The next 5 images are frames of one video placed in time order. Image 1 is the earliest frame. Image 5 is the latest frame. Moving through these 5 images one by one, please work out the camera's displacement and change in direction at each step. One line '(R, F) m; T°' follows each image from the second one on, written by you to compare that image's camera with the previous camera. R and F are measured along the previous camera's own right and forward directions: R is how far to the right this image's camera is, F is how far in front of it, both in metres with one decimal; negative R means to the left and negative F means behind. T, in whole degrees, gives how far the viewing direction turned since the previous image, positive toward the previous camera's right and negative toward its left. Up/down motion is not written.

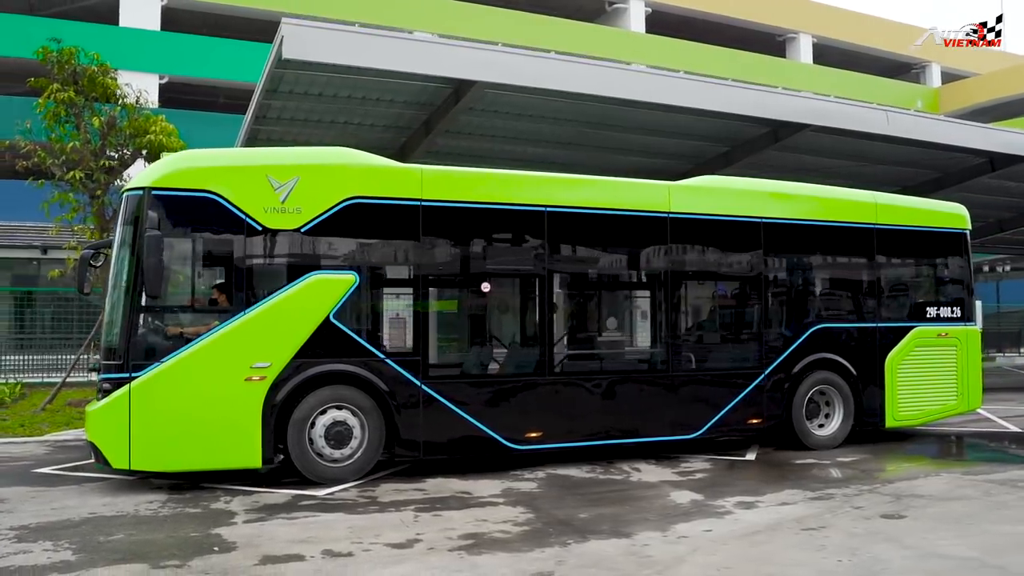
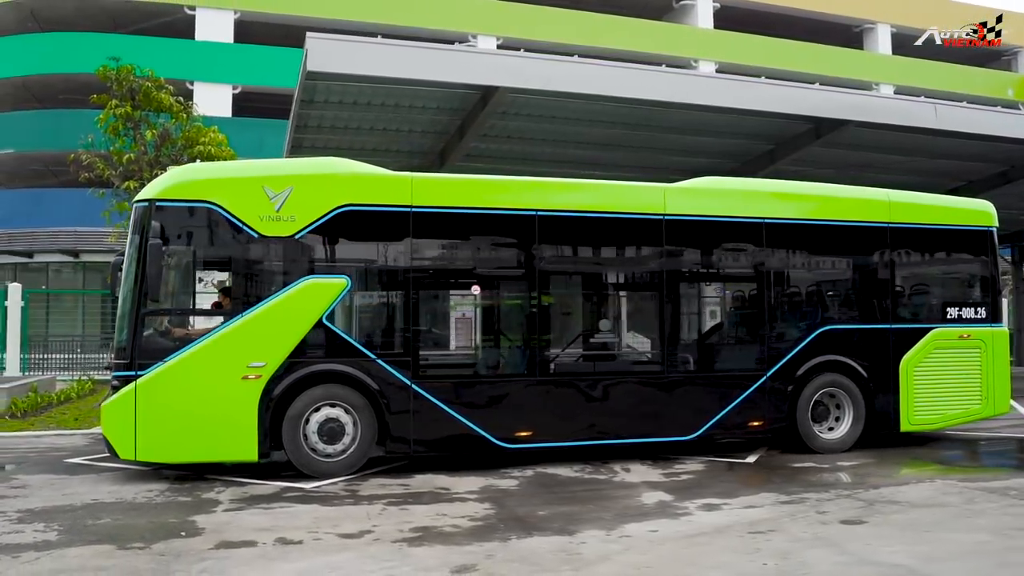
(+0.9, -0.2) m; -6°
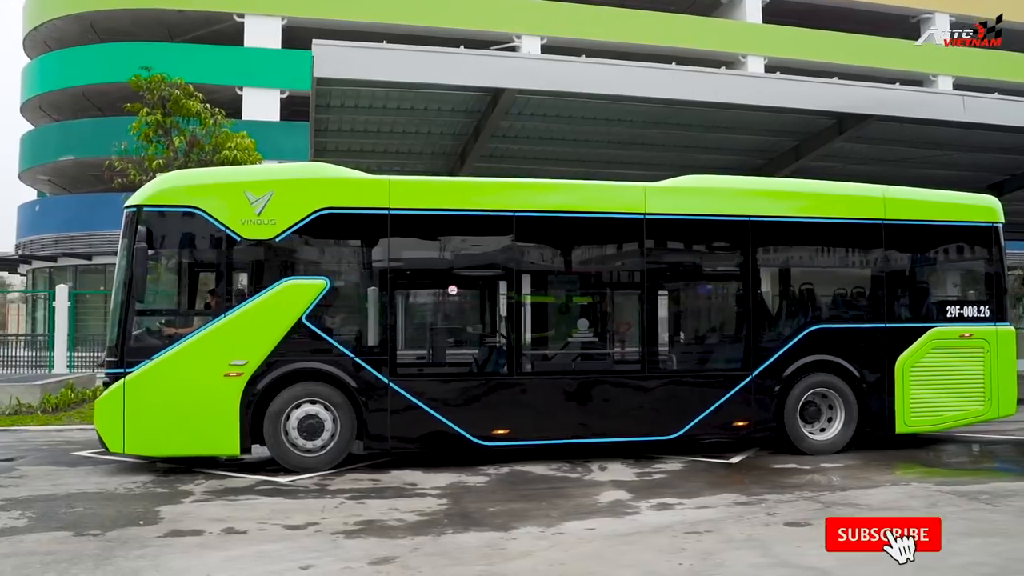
(+0.9, -0.1) m; -4°
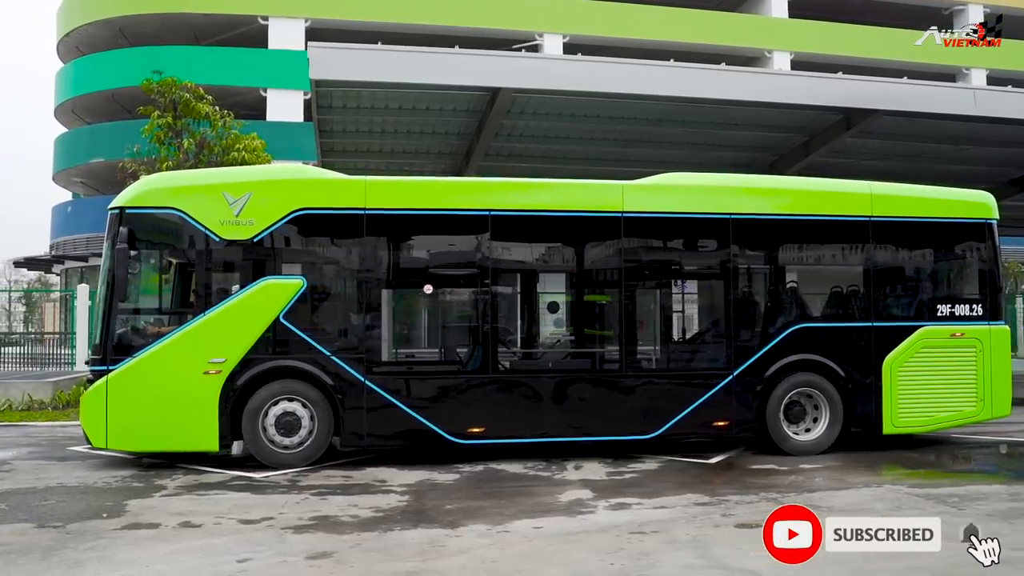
(+0.6, 0.0) m; -2°
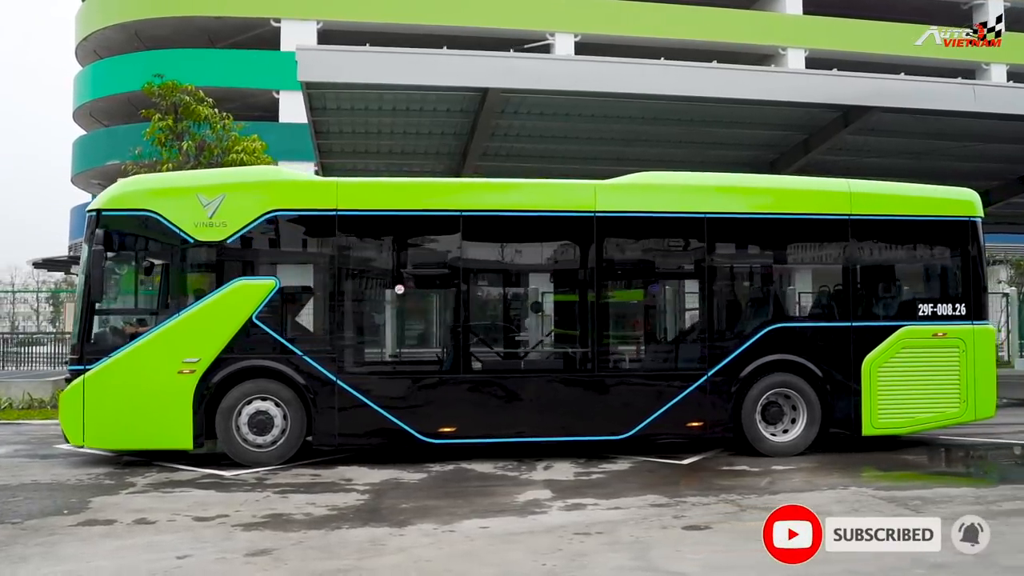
(+0.5, 0.0) m; -2°
